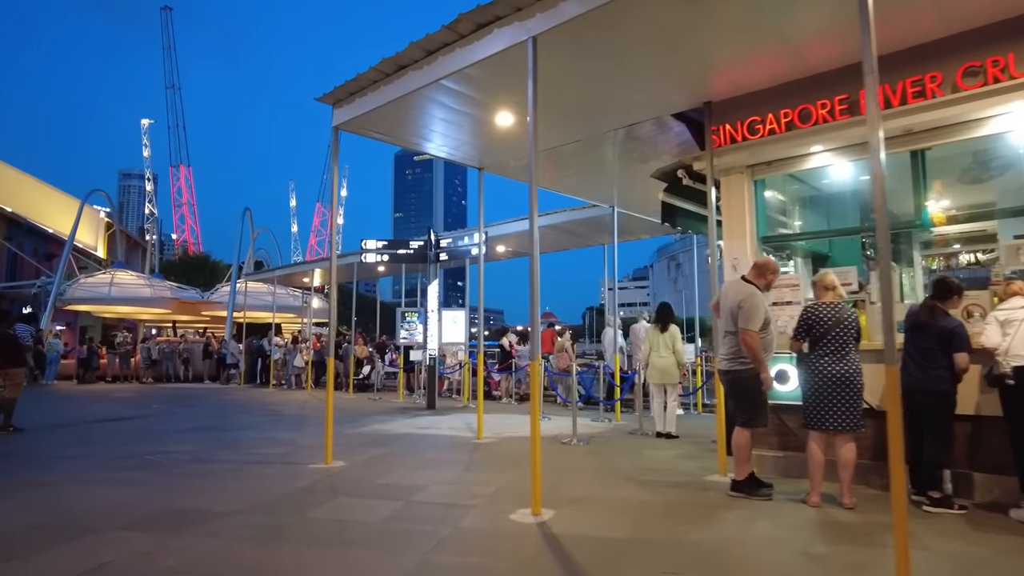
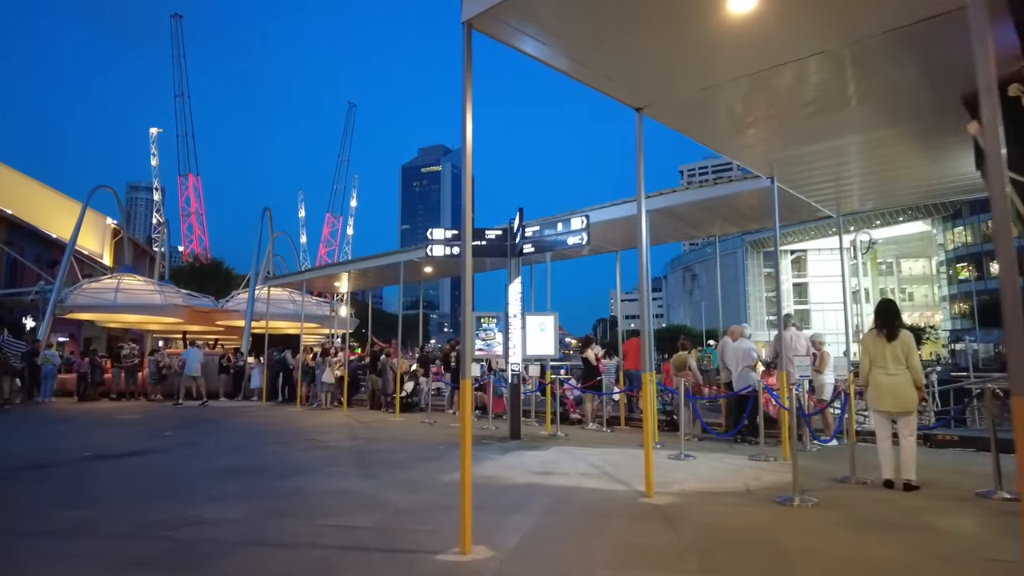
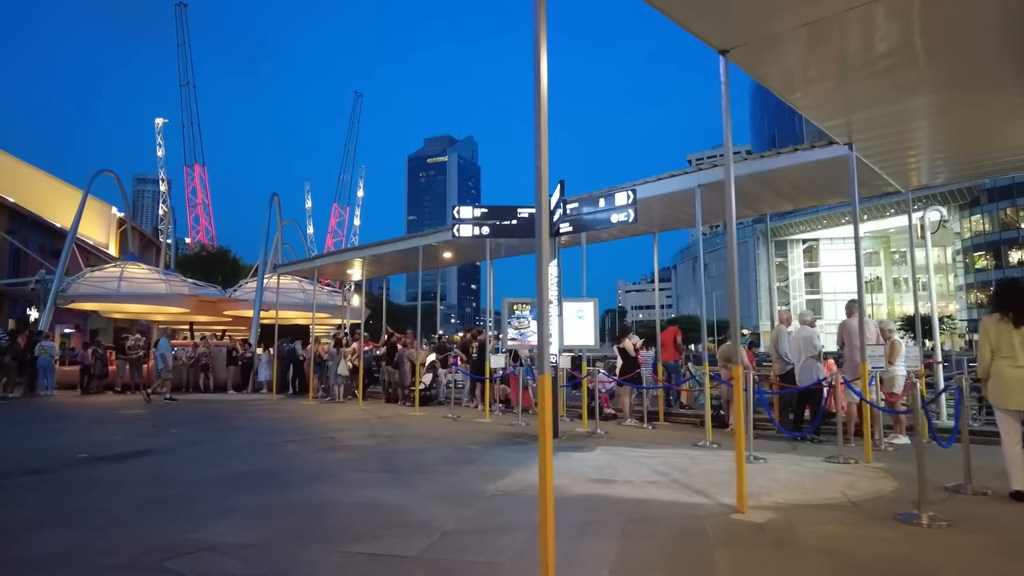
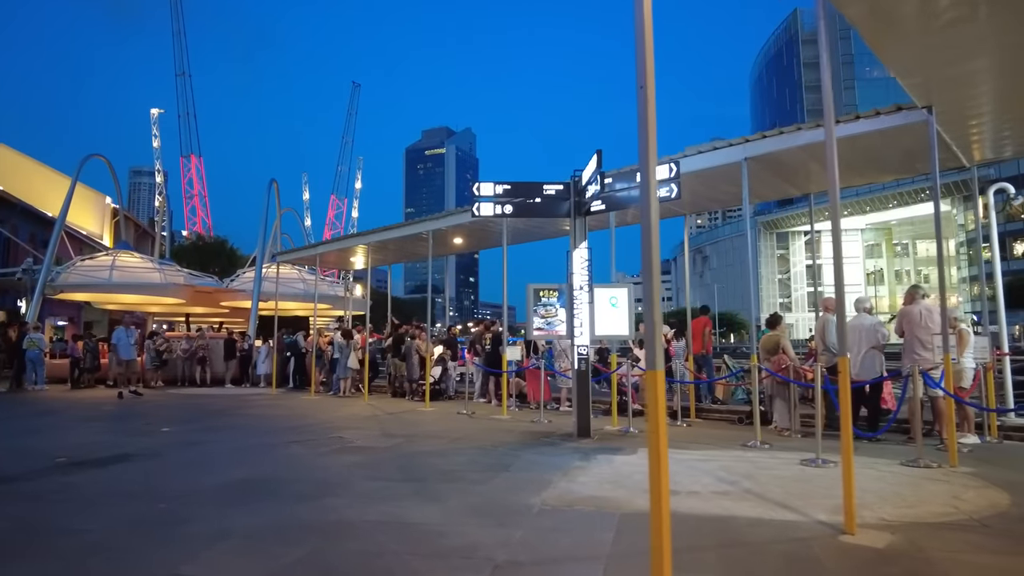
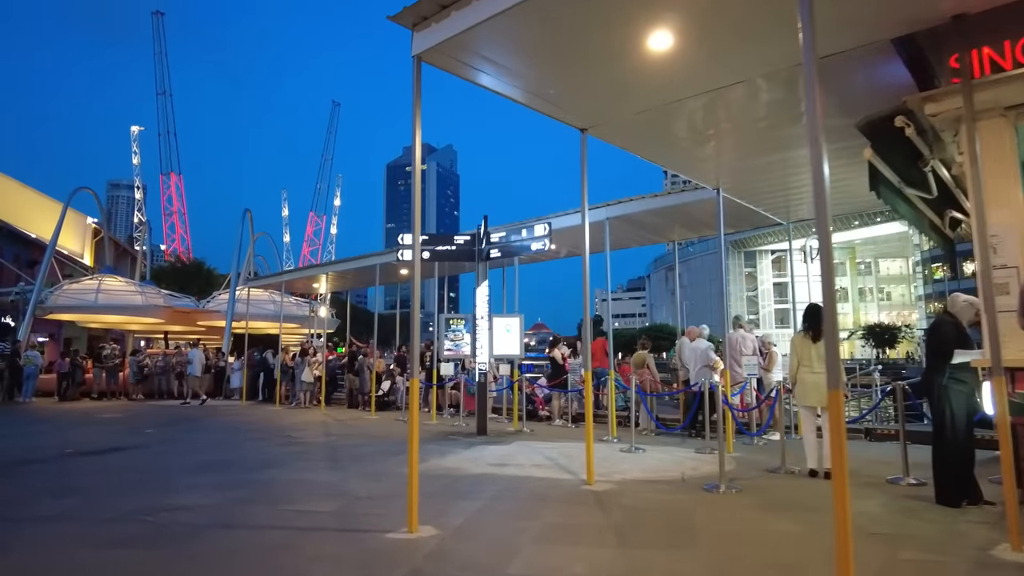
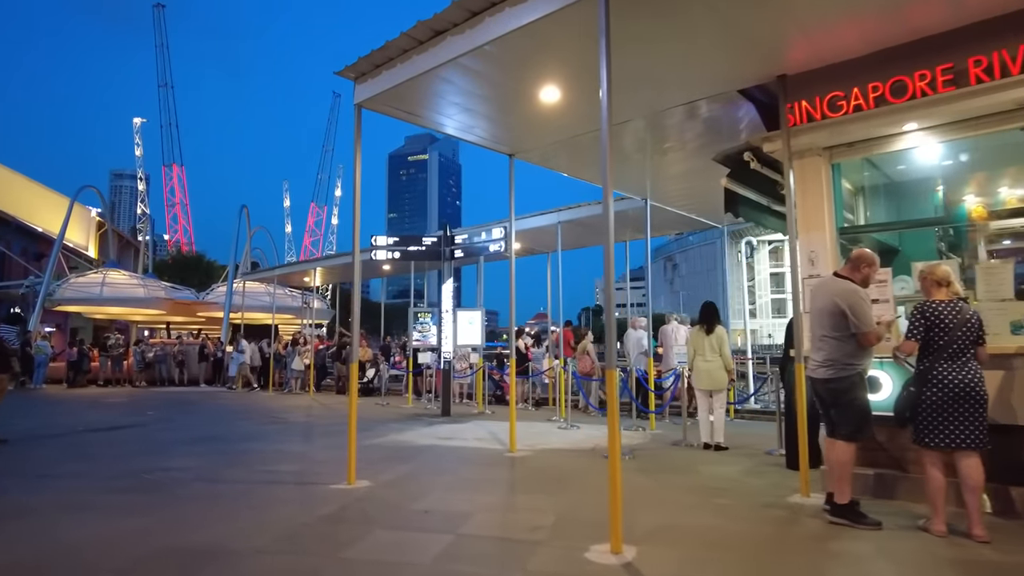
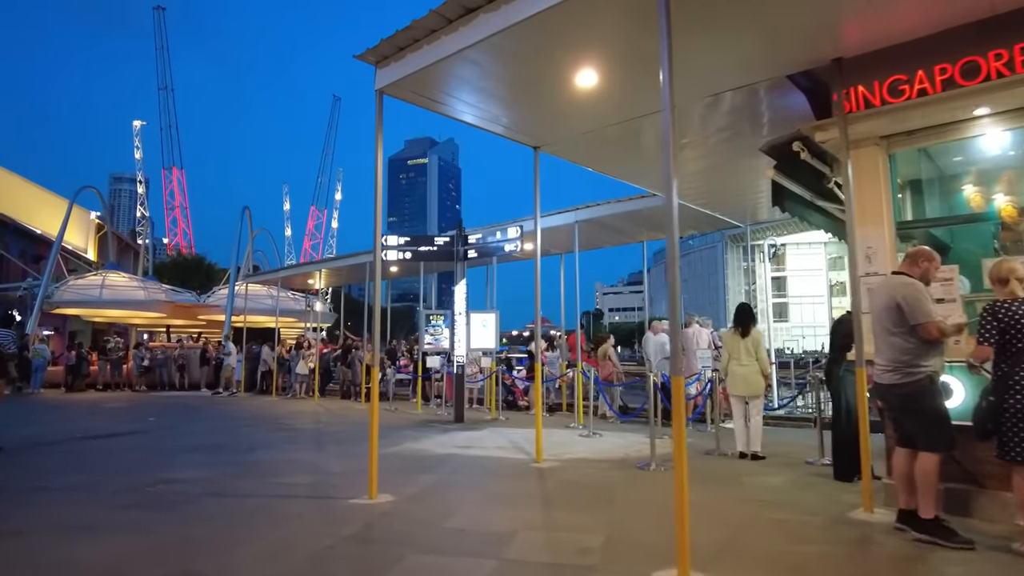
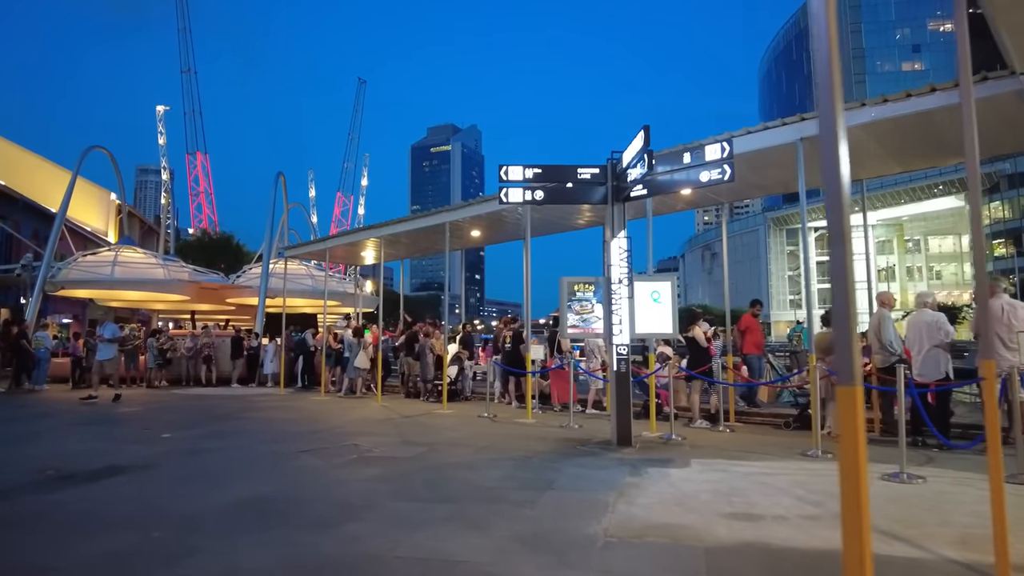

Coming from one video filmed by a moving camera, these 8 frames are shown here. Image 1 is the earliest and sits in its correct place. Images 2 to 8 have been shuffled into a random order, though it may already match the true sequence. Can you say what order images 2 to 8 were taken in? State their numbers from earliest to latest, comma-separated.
6, 7, 5, 2, 3, 4, 8
